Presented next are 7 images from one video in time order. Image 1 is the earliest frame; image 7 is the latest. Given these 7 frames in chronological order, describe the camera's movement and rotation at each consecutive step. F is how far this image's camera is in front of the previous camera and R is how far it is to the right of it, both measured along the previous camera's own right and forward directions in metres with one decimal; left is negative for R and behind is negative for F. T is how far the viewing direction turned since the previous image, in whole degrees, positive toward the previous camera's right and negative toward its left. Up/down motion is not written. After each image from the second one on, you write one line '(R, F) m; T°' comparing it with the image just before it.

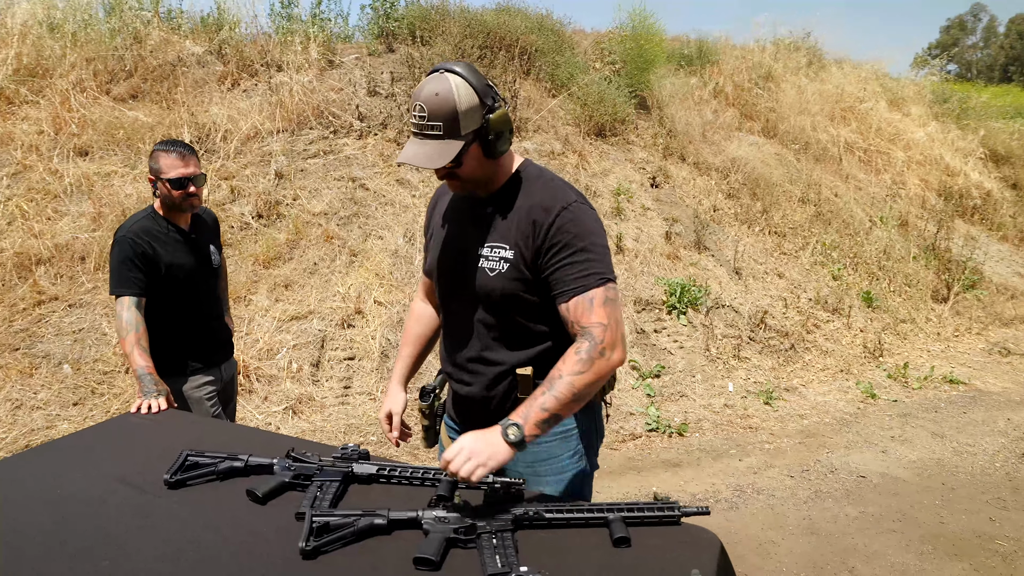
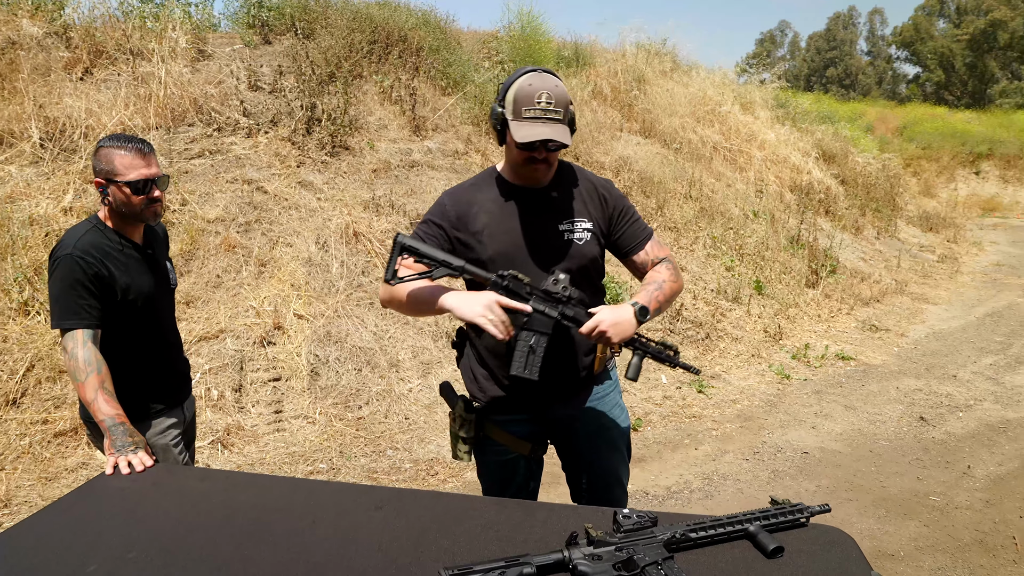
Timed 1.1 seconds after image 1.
(-0.7, +0.2) m; +13°
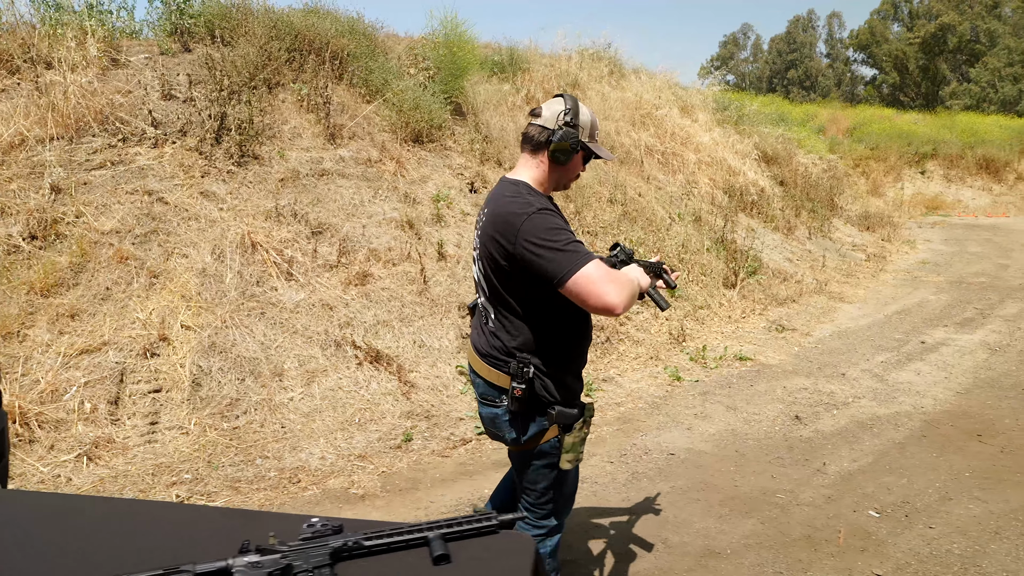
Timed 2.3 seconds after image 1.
(+0.8, -0.1) m; +2°
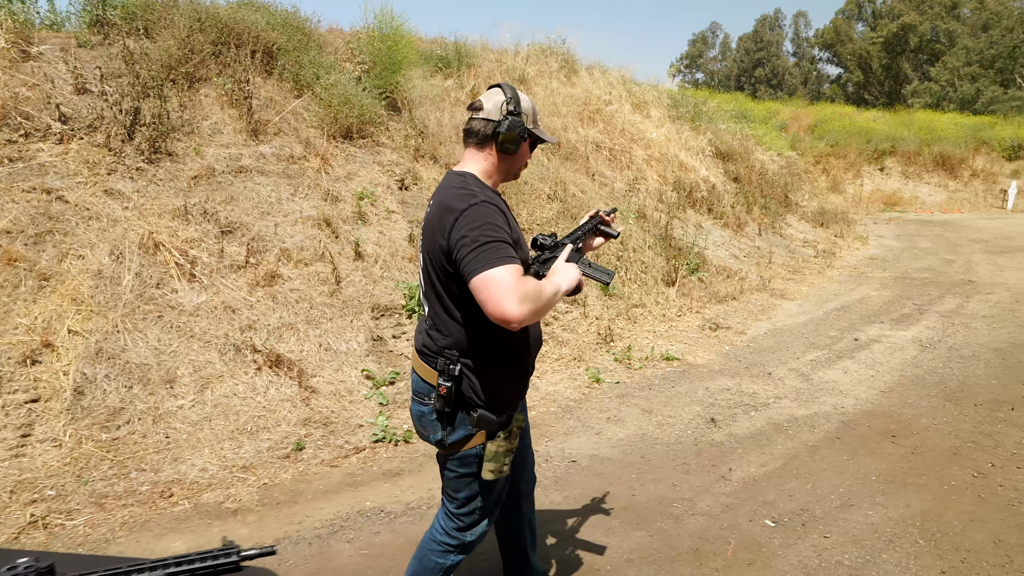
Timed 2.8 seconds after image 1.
(+0.6, +0.2) m; +2°
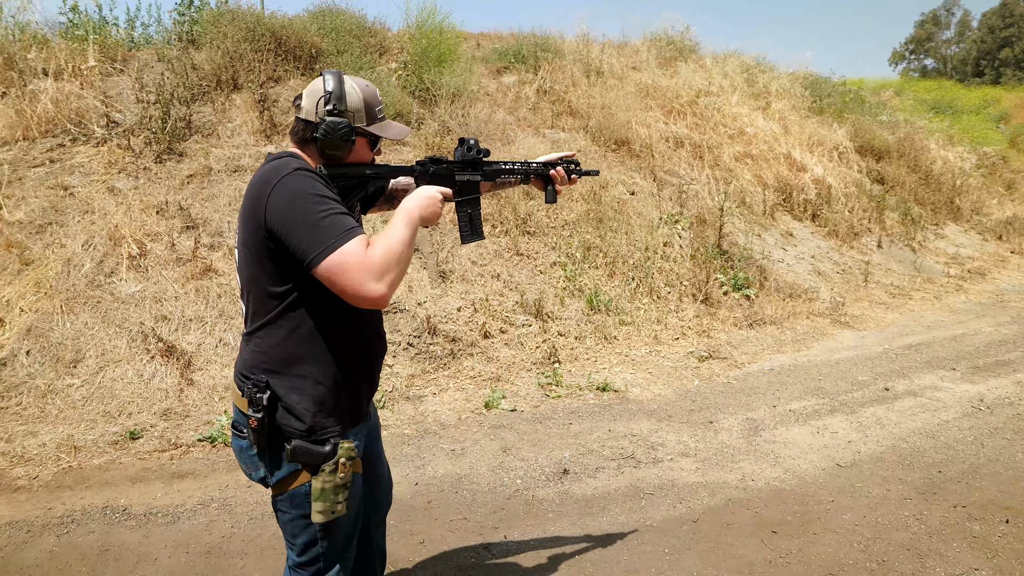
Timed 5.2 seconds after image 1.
(+2.4, +1.0) m; -18°
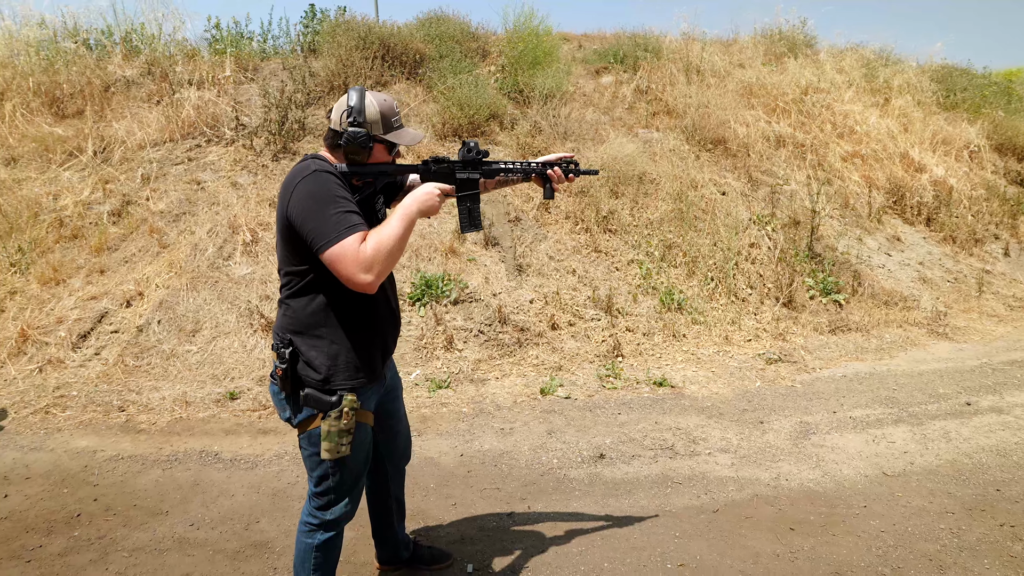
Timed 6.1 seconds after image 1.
(+0.5, -0.2) m; -10°
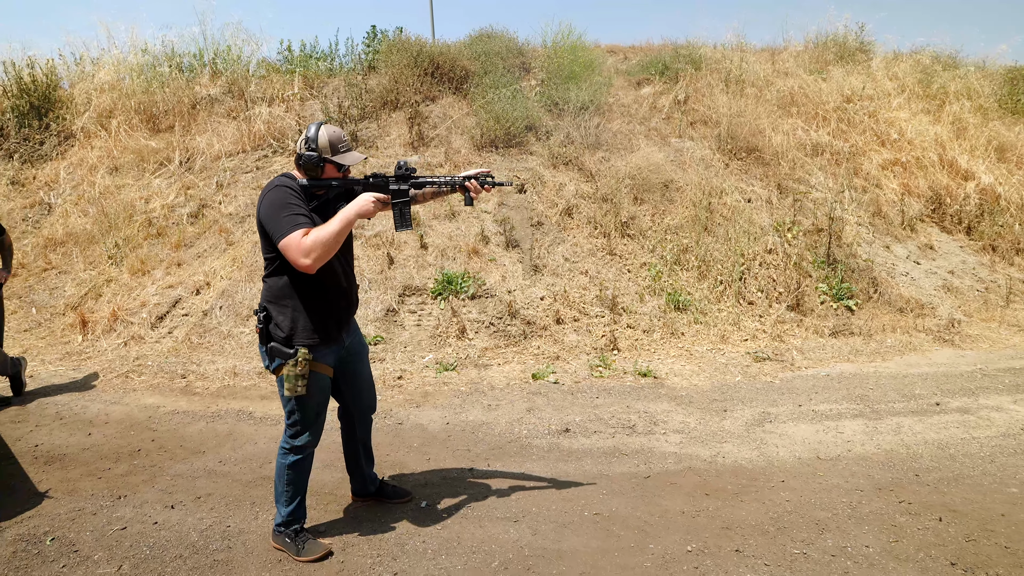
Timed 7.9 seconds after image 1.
(+0.8, -0.6) m; -7°
